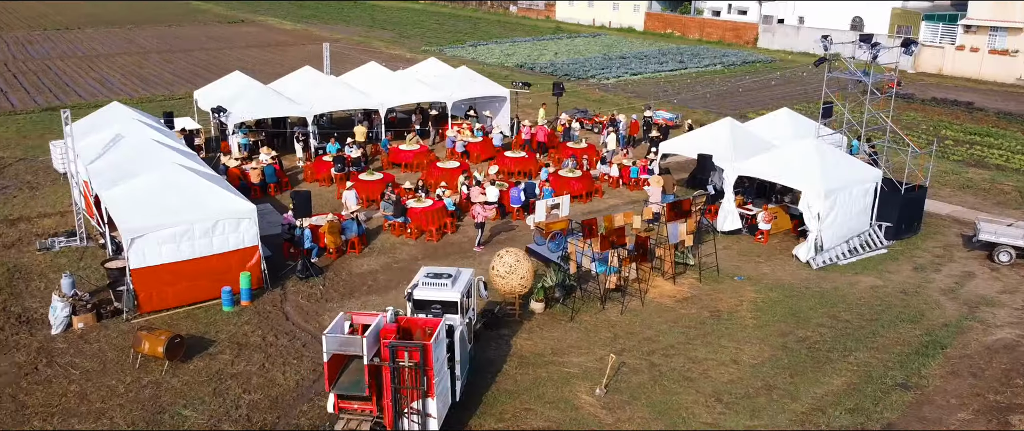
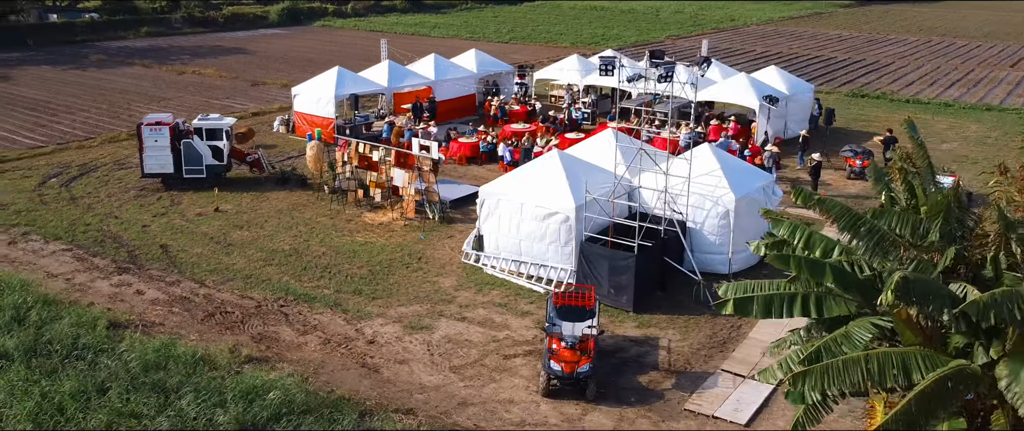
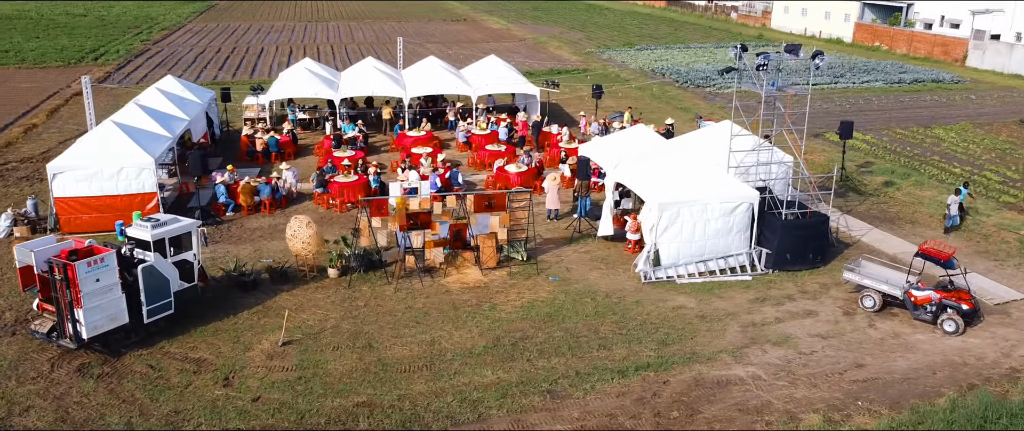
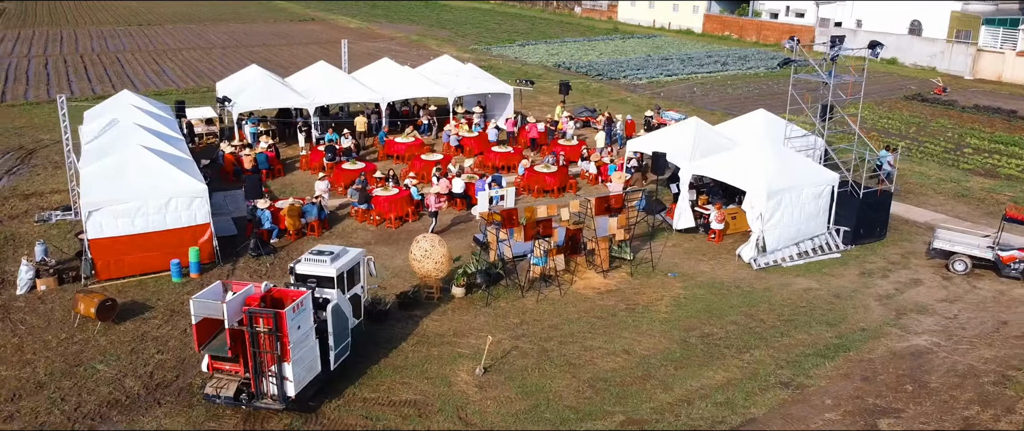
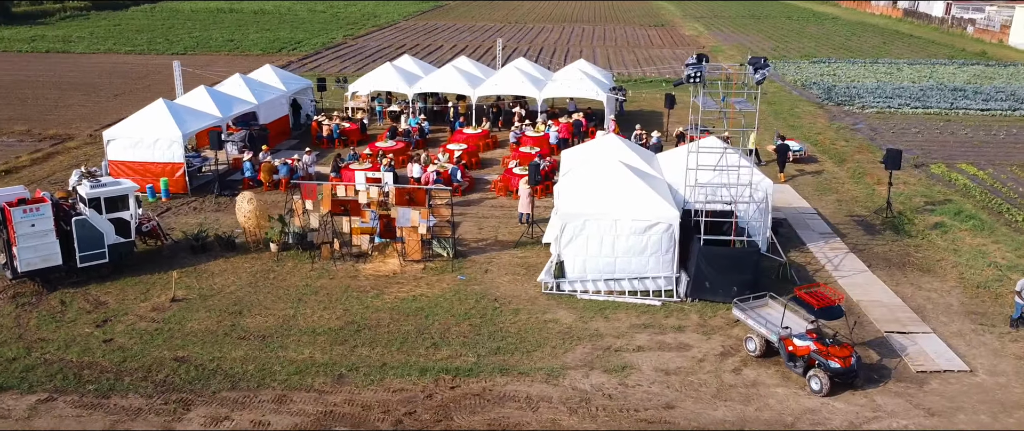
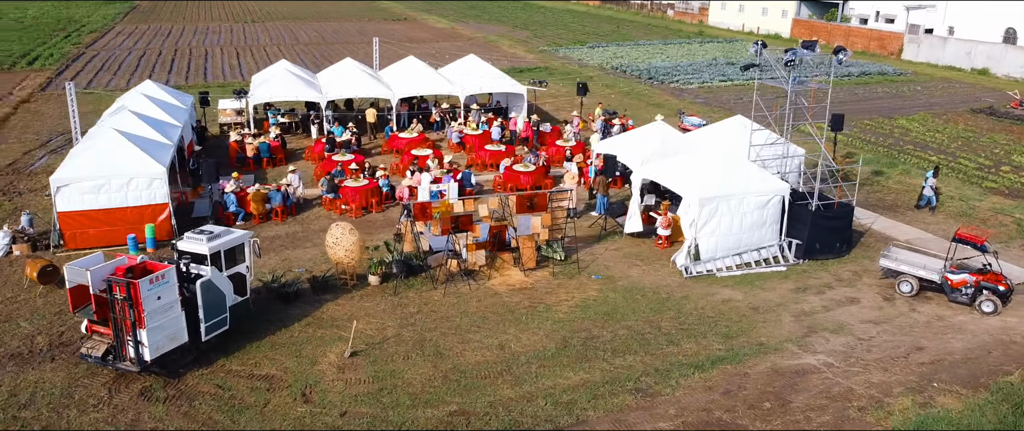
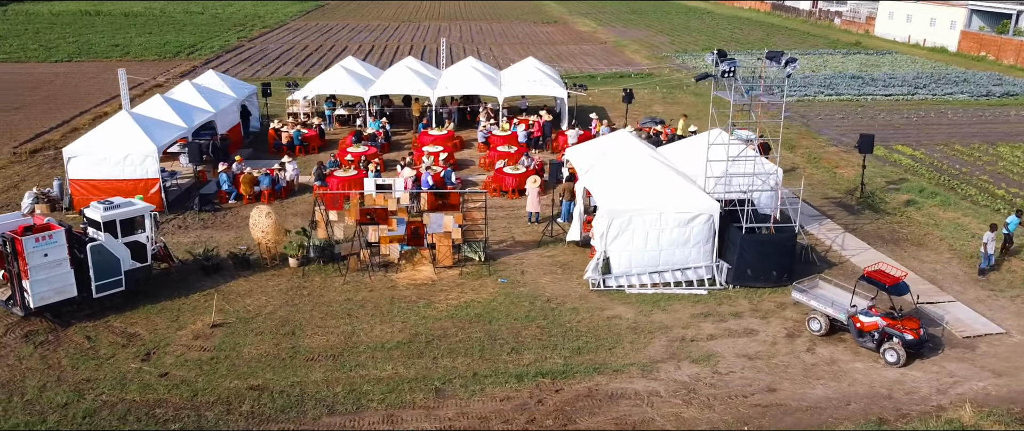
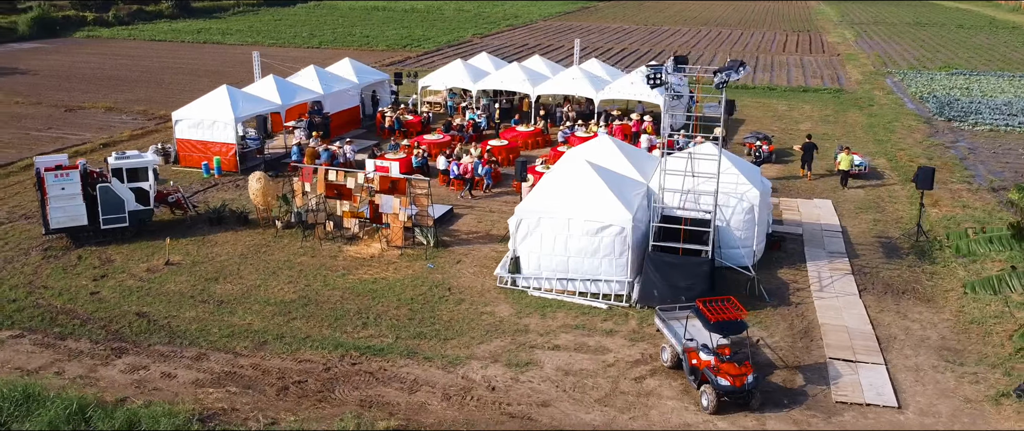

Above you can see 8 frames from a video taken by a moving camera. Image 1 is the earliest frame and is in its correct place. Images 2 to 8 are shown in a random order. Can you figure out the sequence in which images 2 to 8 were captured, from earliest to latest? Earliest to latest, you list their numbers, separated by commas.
4, 6, 3, 7, 5, 8, 2
